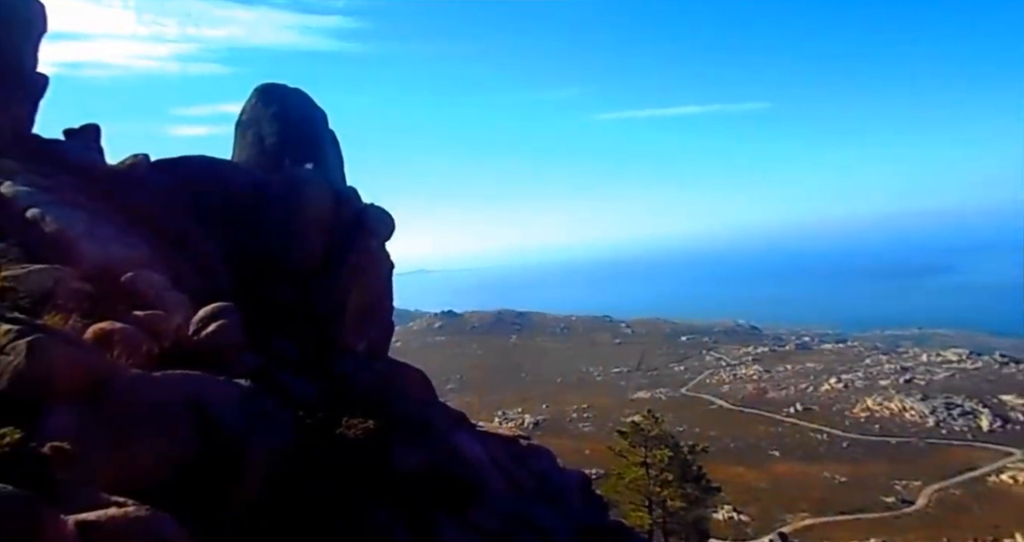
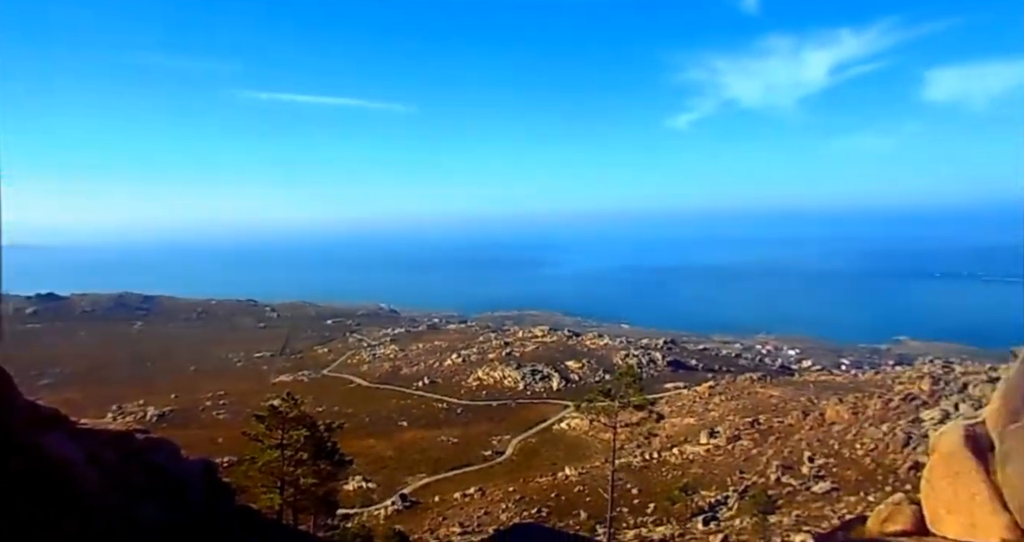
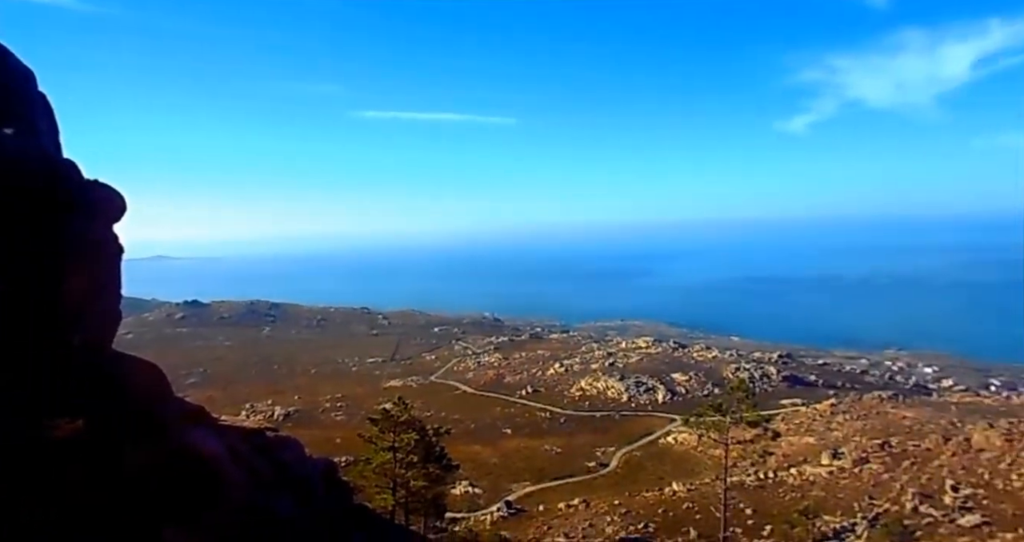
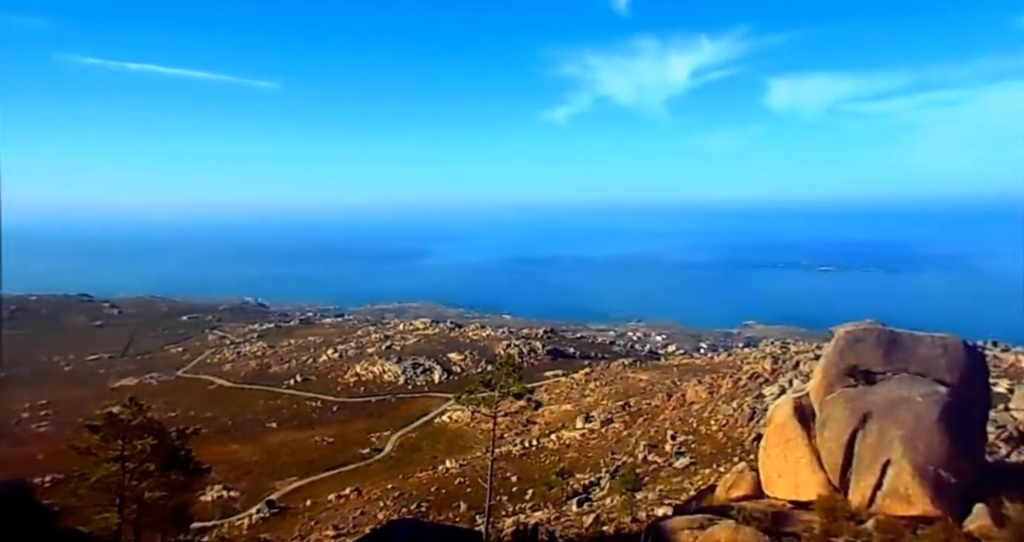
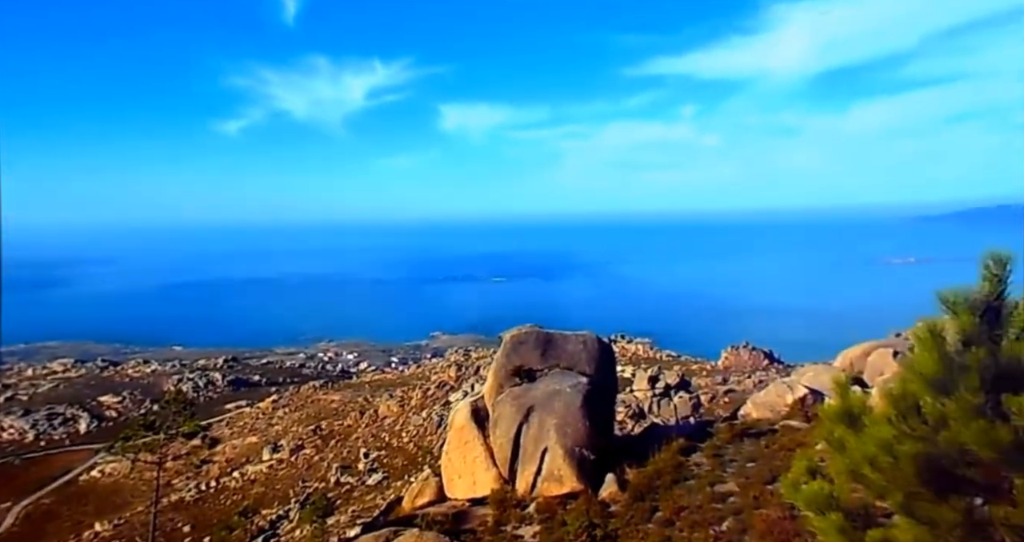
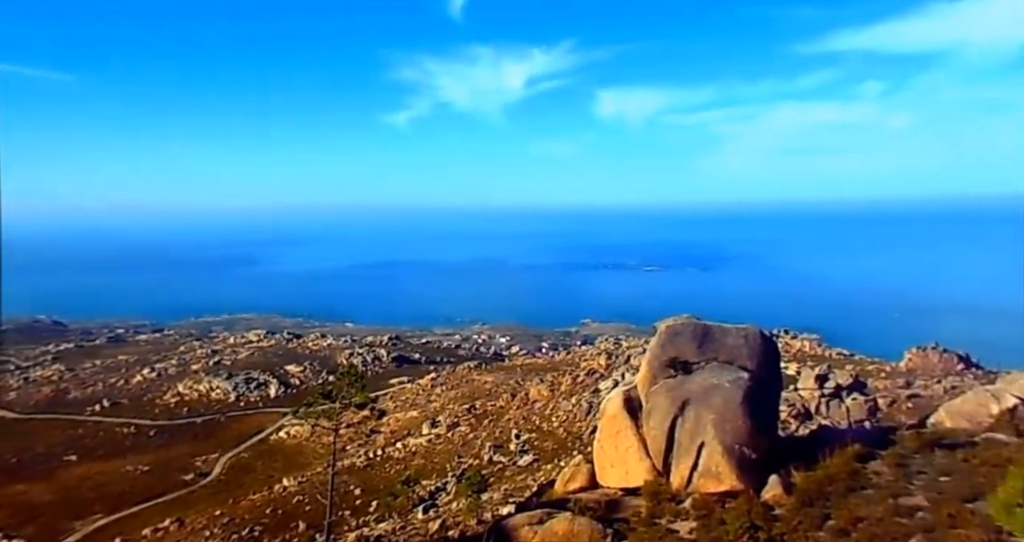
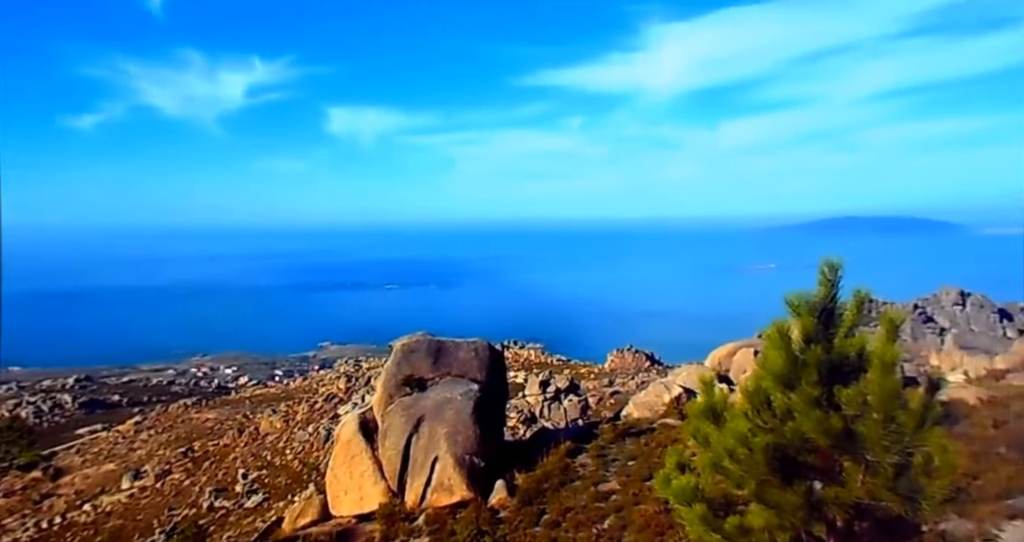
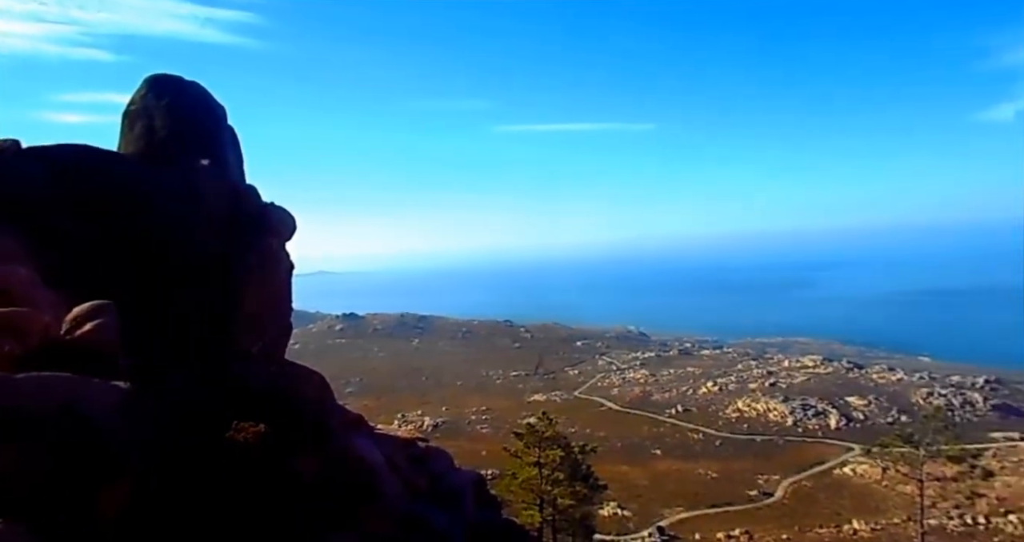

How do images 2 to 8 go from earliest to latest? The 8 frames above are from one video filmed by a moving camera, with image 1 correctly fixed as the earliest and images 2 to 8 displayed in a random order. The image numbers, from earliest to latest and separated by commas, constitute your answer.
8, 3, 2, 4, 6, 5, 7
